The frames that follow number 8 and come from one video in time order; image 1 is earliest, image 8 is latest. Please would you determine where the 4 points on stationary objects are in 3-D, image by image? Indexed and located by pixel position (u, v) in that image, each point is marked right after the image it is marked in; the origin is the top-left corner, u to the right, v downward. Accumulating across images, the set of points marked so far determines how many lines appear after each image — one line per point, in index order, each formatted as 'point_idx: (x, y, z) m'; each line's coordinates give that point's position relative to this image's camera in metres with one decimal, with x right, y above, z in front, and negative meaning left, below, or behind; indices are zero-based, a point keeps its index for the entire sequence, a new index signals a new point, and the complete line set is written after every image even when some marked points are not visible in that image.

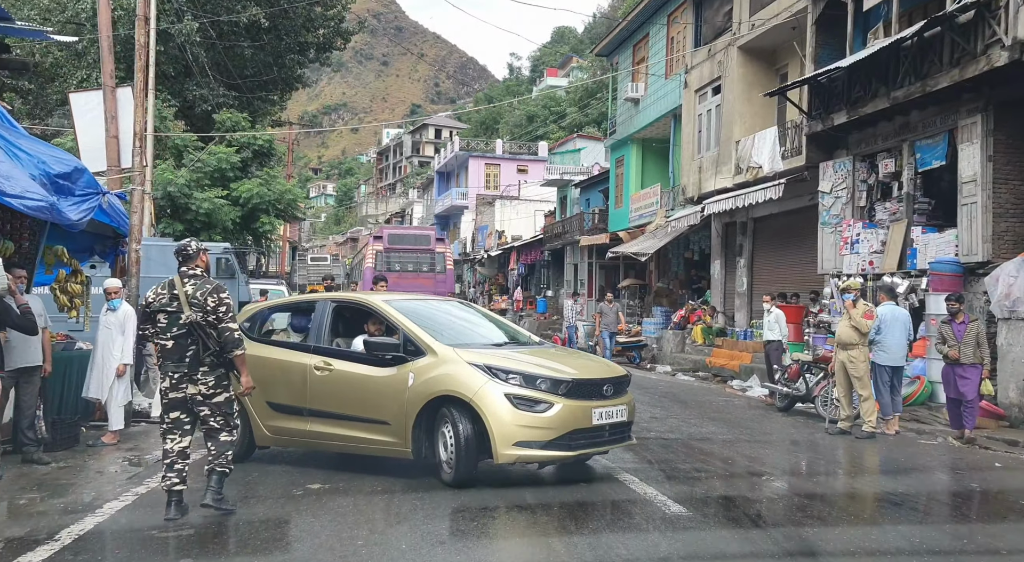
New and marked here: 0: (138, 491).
0: (-2.9, -1.6, +6.6) m
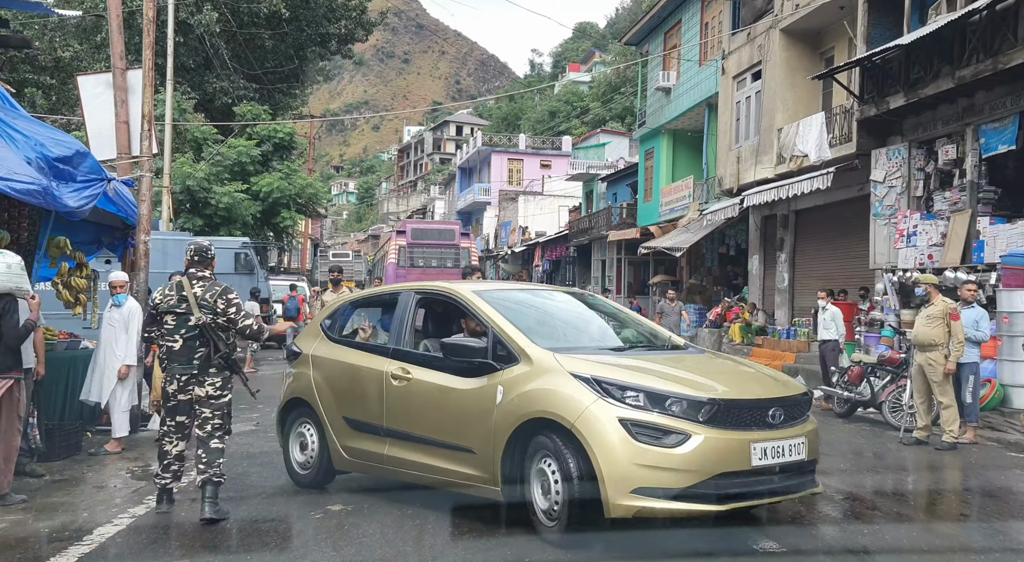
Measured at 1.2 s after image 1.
0: (-2.6, -1.6, +5.9) m
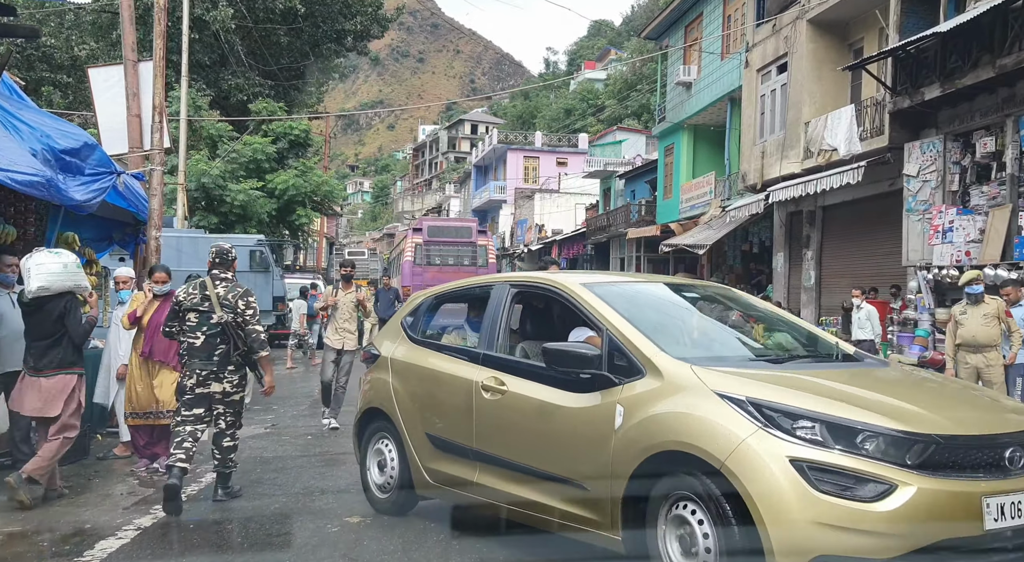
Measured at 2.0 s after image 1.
0: (-2.4, -1.6, +5.6) m
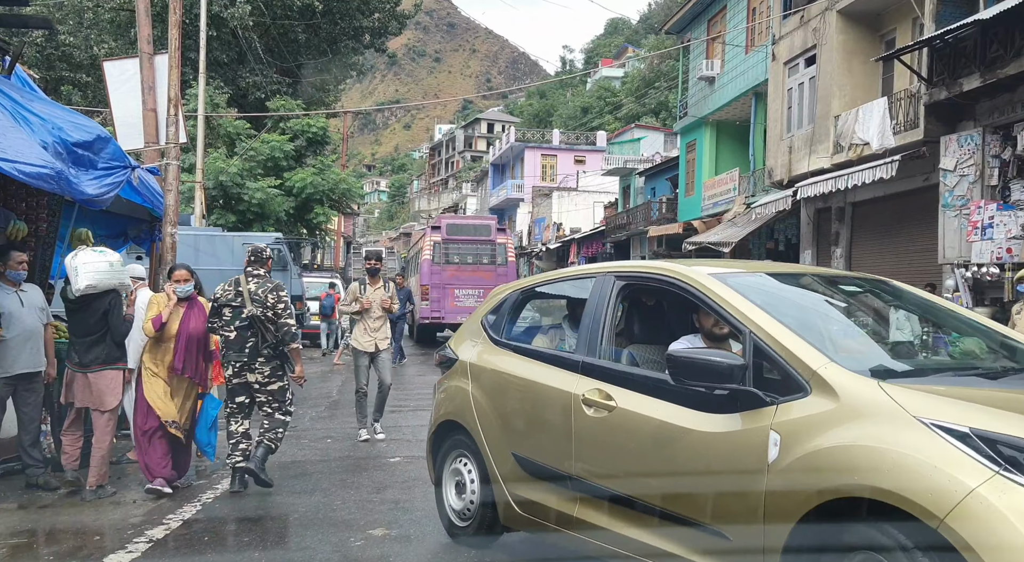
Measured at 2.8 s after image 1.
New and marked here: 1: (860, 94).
0: (-2.2, -1.6, +5.3) m
1: (+6.3, +3.4, +15.5) m
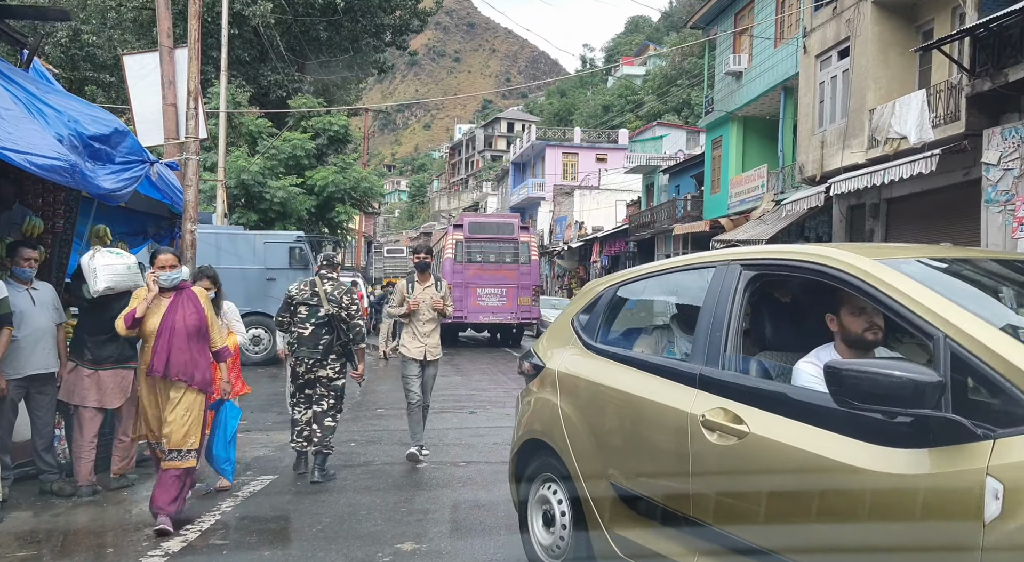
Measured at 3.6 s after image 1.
0: (-2.0, -1.5, +5.0) m
1: (+6.7, +3.4, +15.0) m
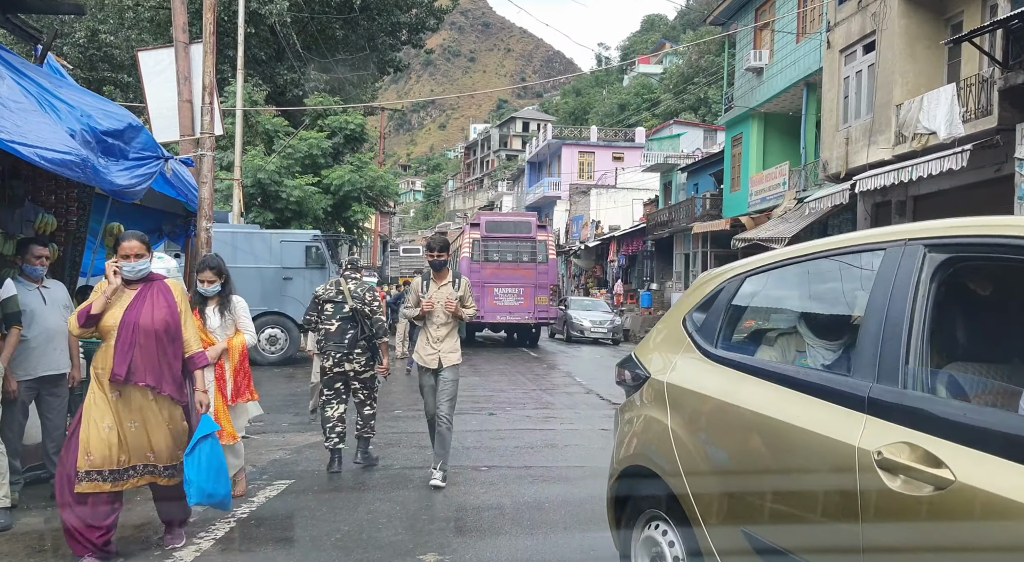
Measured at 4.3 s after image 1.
0: (-1.8, -1.5, +4.8) m
1: (+7.0, +3.4, +14.7) m
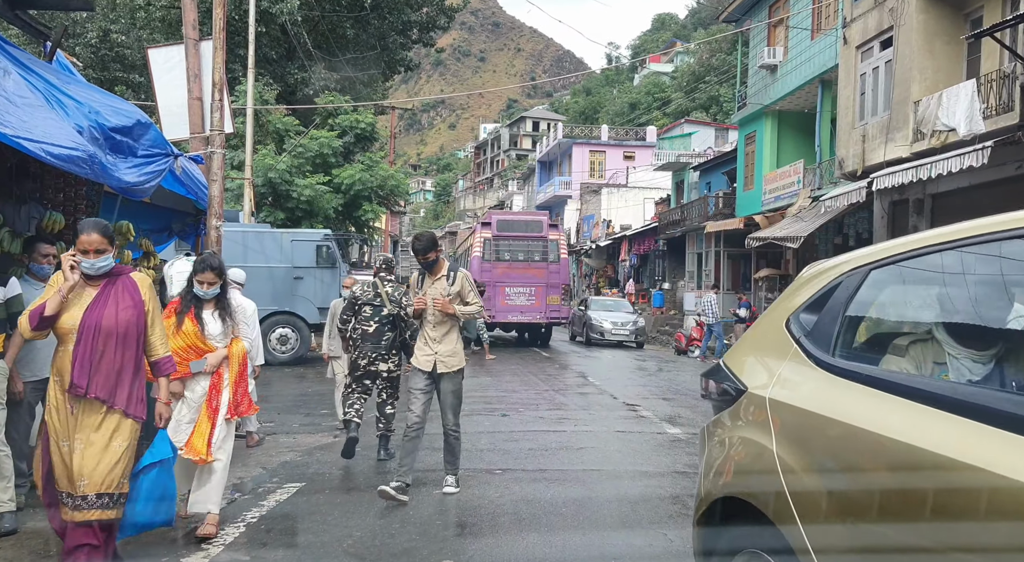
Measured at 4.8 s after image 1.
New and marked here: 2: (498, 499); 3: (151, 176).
0: (-1.8, -1.5, +4.7) m
1: (+7.2, +3.4, +14.5) m
2: (-0.1, -1.6, +6.3) m
3: (-2.8, +0.8, +6.7) m
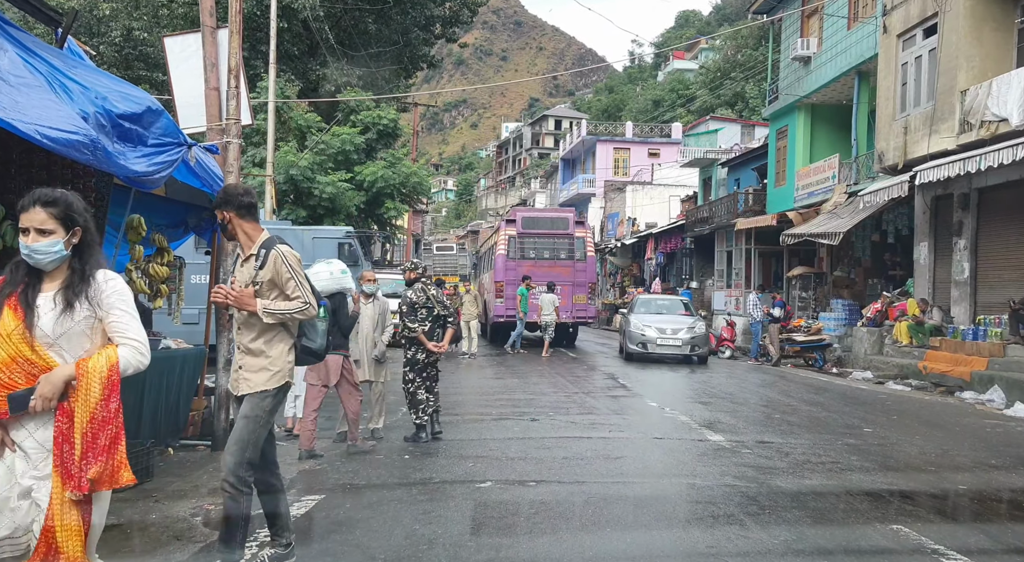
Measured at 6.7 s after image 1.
0: (-1.6, -1.5, +4.3) m
1: (+7.7, +3.5, +13.8) m
2: (+0.1, -1.6, +5.8) m
3: (-2.6, +0.8, +6.3) m
